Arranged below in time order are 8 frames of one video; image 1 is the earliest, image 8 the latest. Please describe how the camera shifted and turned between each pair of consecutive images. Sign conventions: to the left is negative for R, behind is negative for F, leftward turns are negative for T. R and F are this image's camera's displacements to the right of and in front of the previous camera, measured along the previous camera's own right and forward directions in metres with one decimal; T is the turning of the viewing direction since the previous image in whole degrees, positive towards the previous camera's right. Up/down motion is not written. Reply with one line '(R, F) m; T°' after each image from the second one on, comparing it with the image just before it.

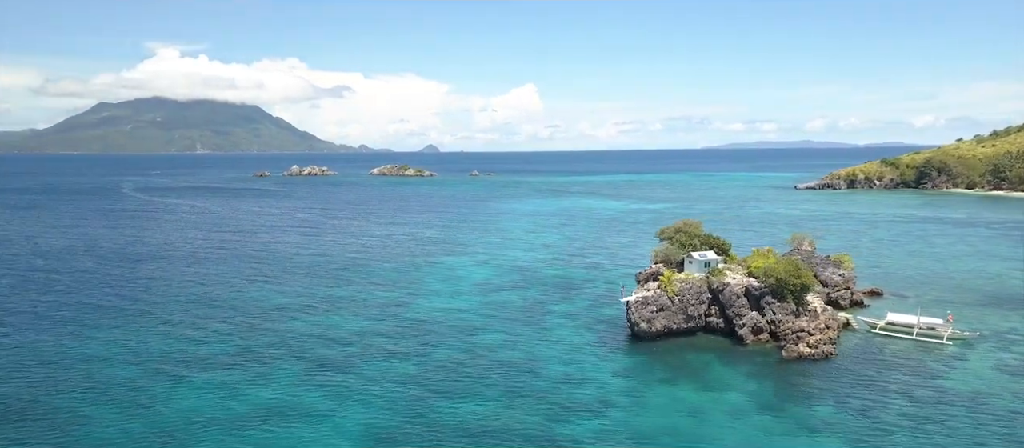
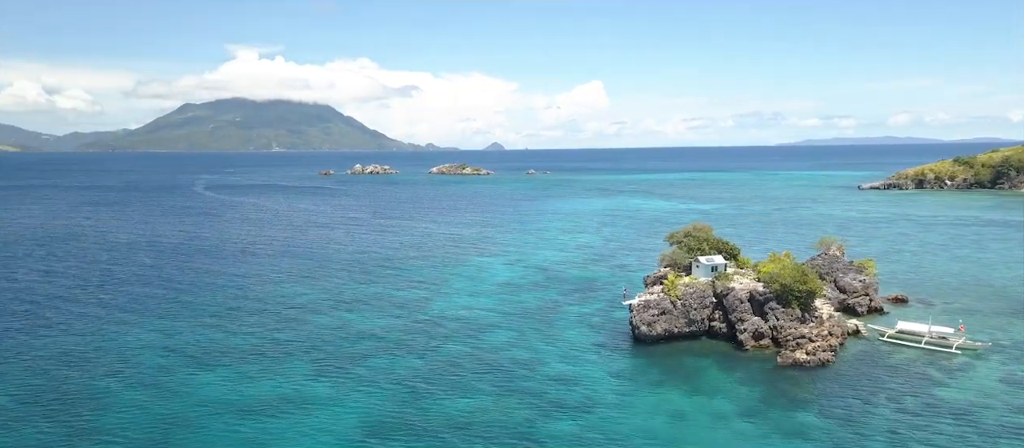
(+4.4, -1.6) m; -5°
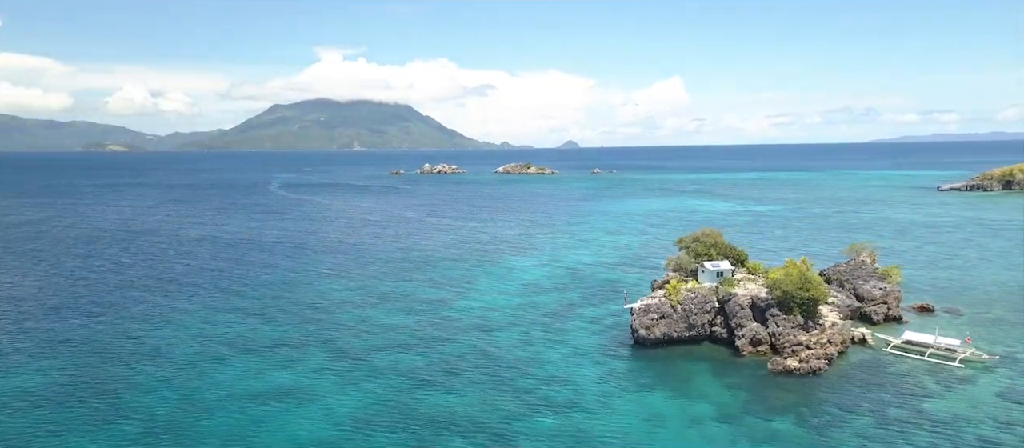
(+5.4, -1.8) m; -6°
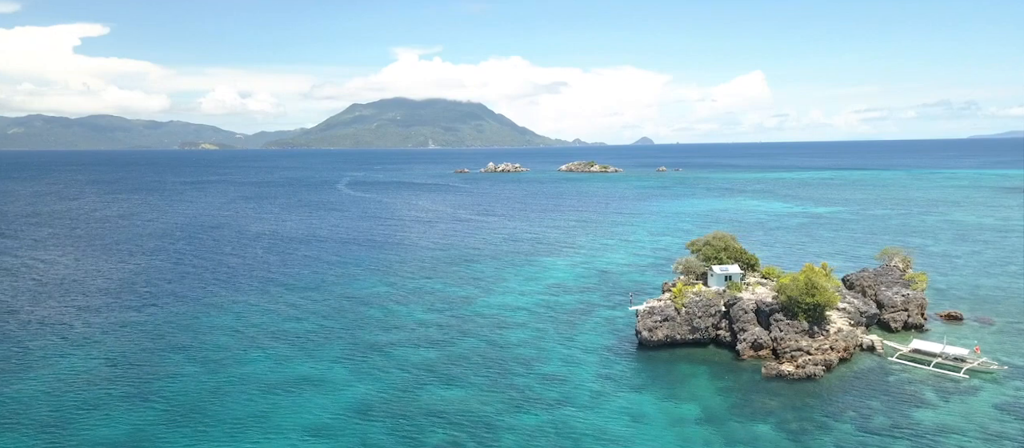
(+5.0, -1.6) m; -6°
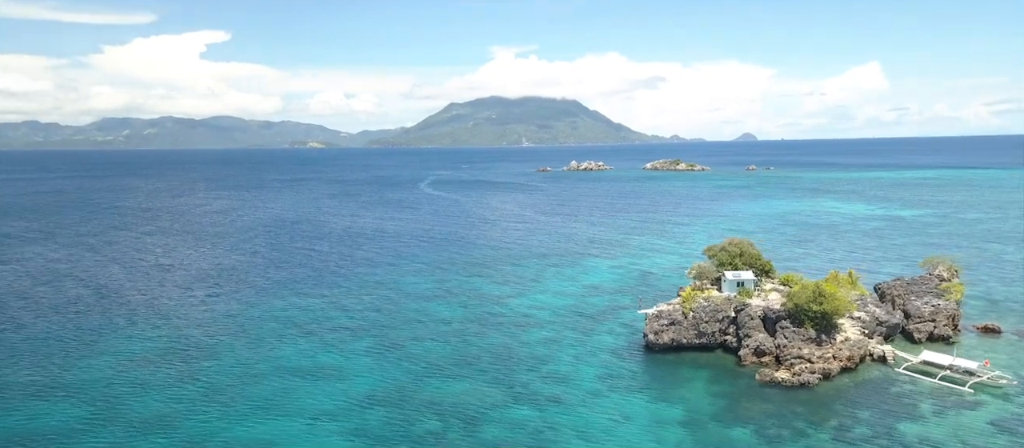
(+6.5, -2.1) m; -8°
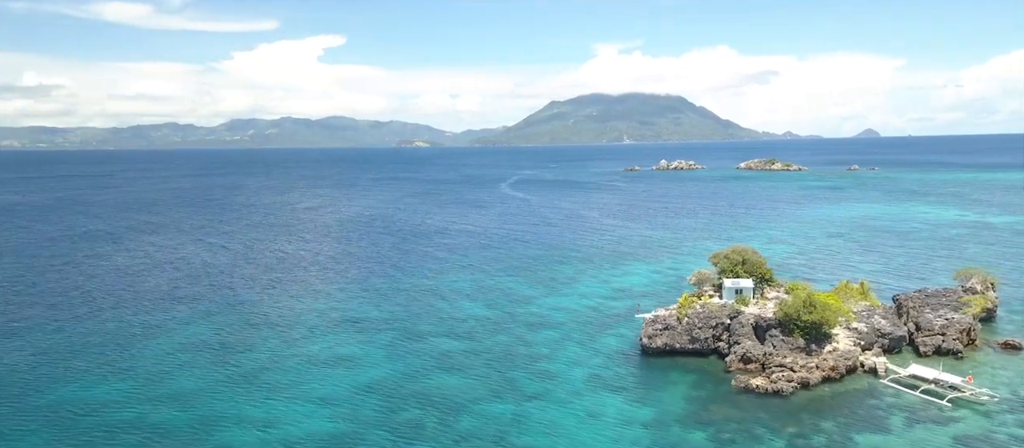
(+8.1, -2.7) m; -9°
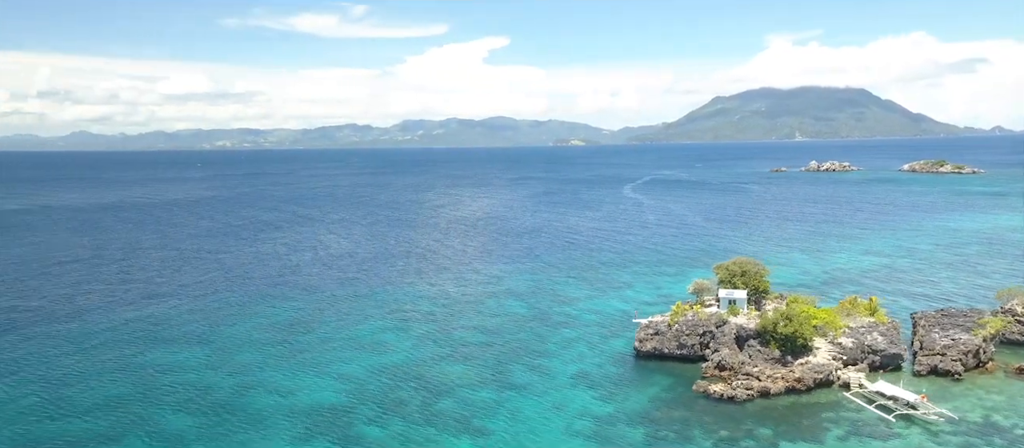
(+13.5, -4.3) m; -14°
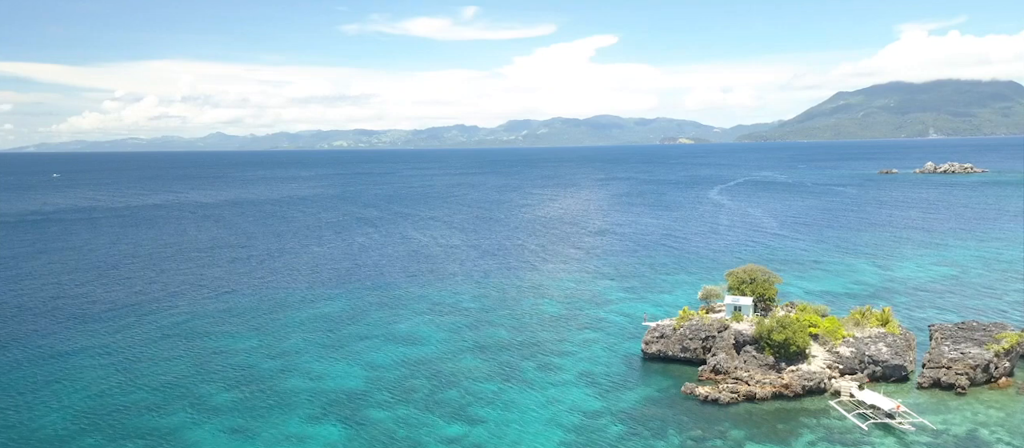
(+8.4, -3.2) m; -9°
